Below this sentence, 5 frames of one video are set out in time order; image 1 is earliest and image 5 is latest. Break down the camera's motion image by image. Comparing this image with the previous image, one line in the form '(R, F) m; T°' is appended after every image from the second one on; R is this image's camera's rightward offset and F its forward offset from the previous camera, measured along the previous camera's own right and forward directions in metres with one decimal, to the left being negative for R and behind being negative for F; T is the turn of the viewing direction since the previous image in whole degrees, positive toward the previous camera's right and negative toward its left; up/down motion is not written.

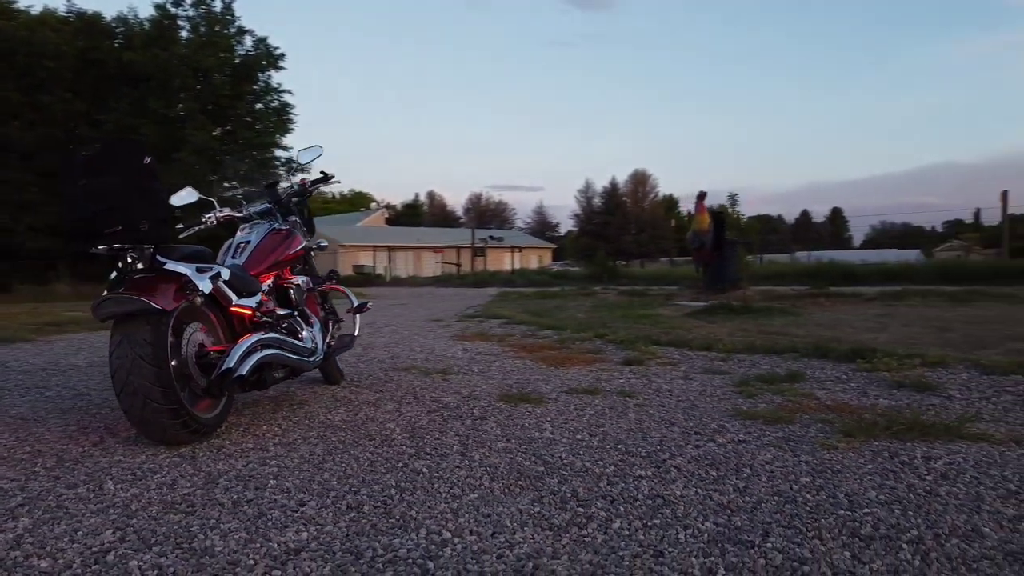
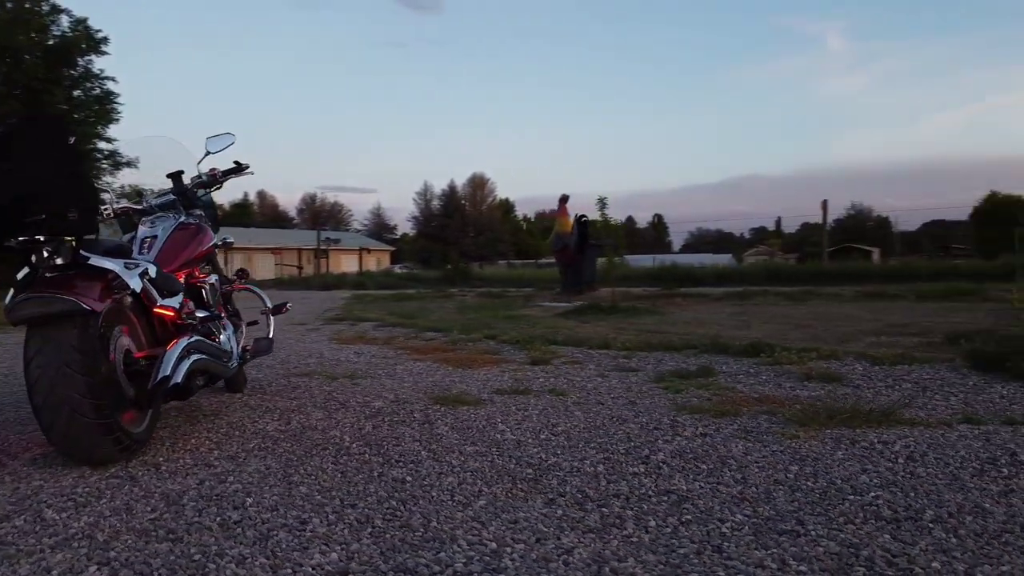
(-0.7, +0.2) m; +12°
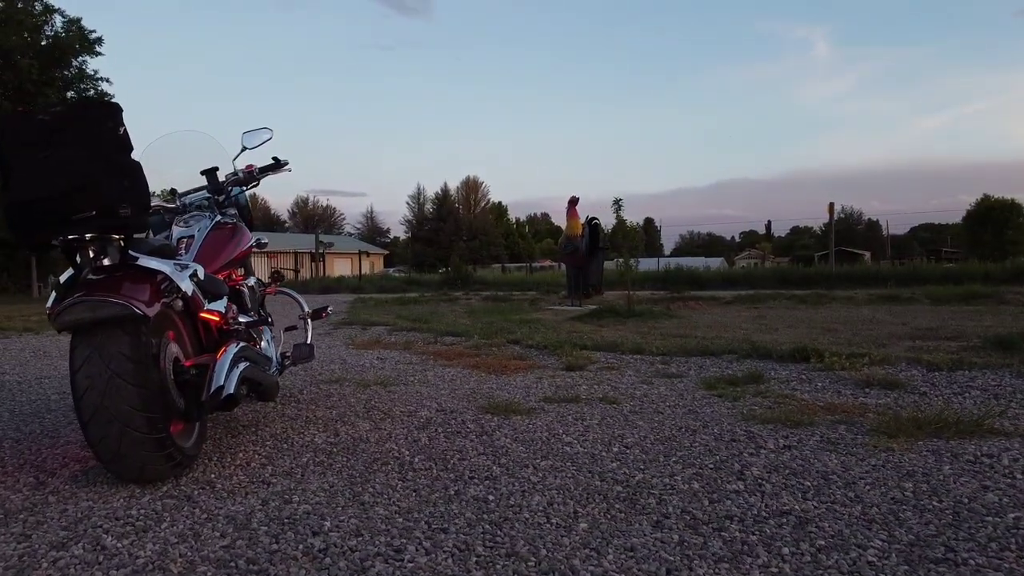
(-0.4, +0.3) m; +1°
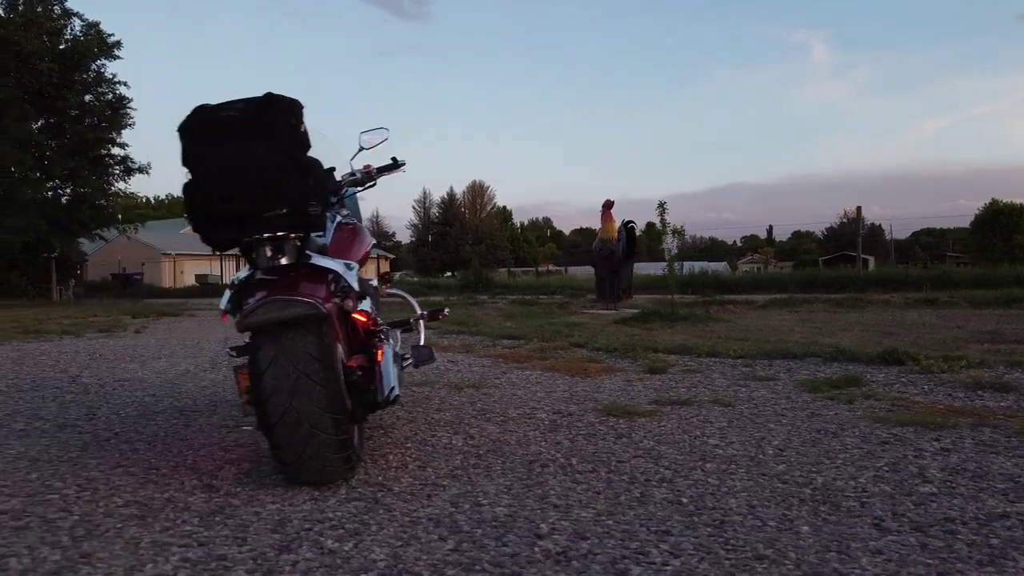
(-0.8, 0.0) m; 0°
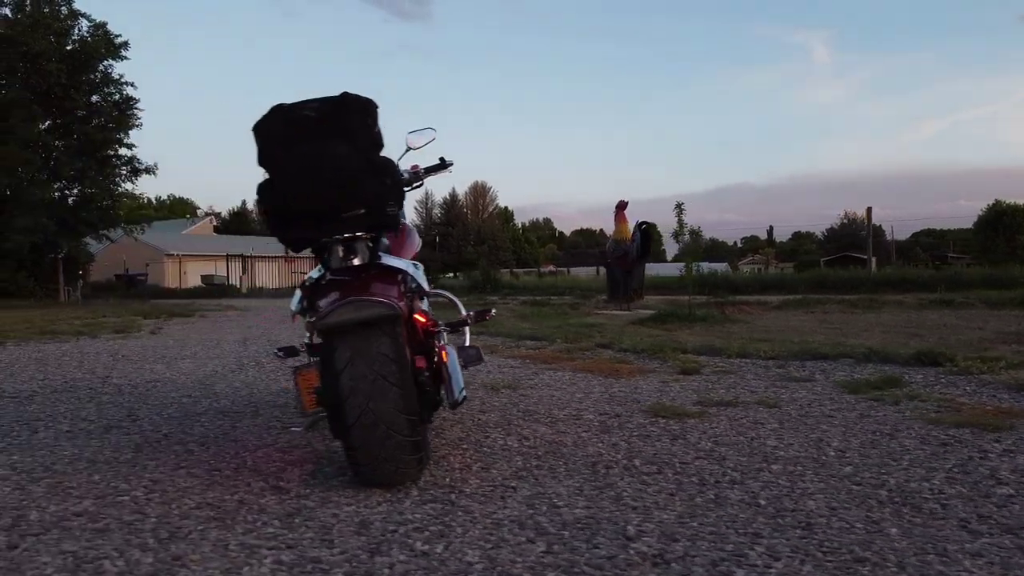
(-0.3, 0.0) m; 0°
